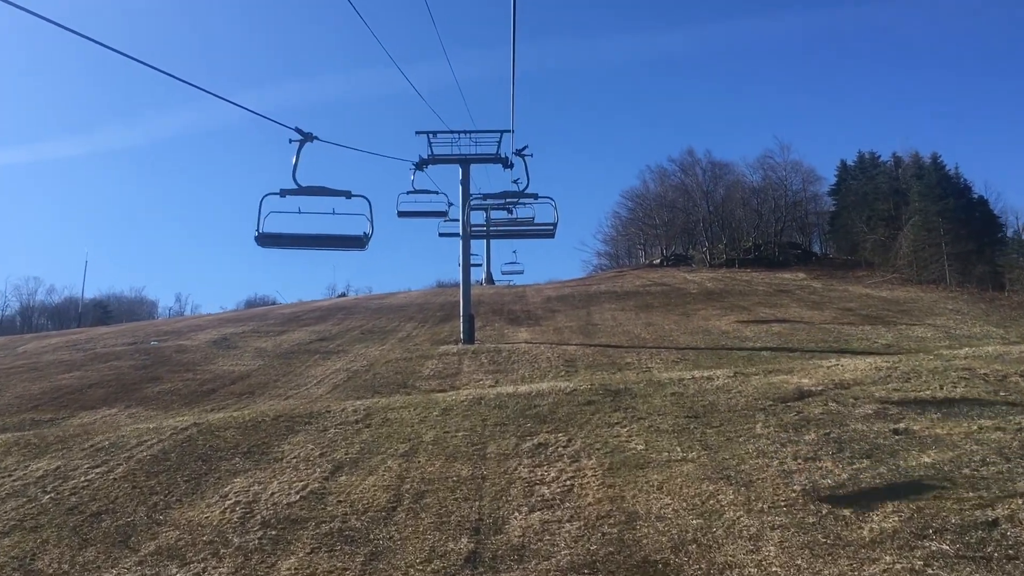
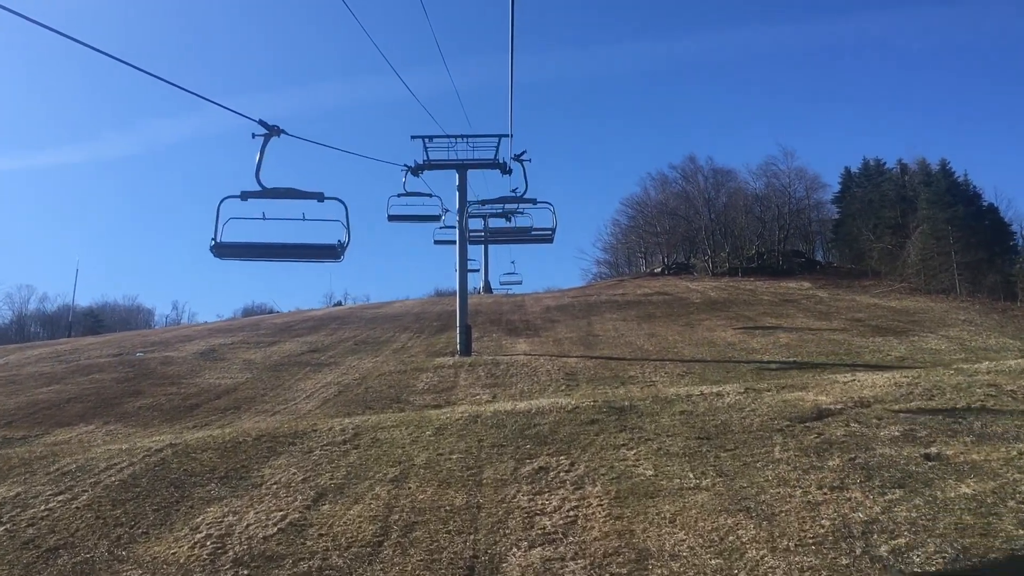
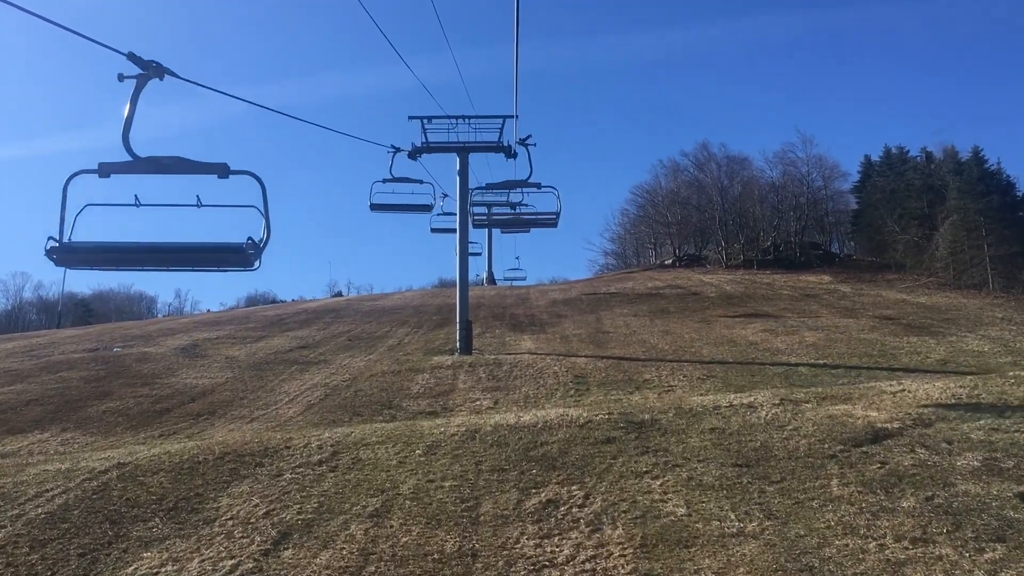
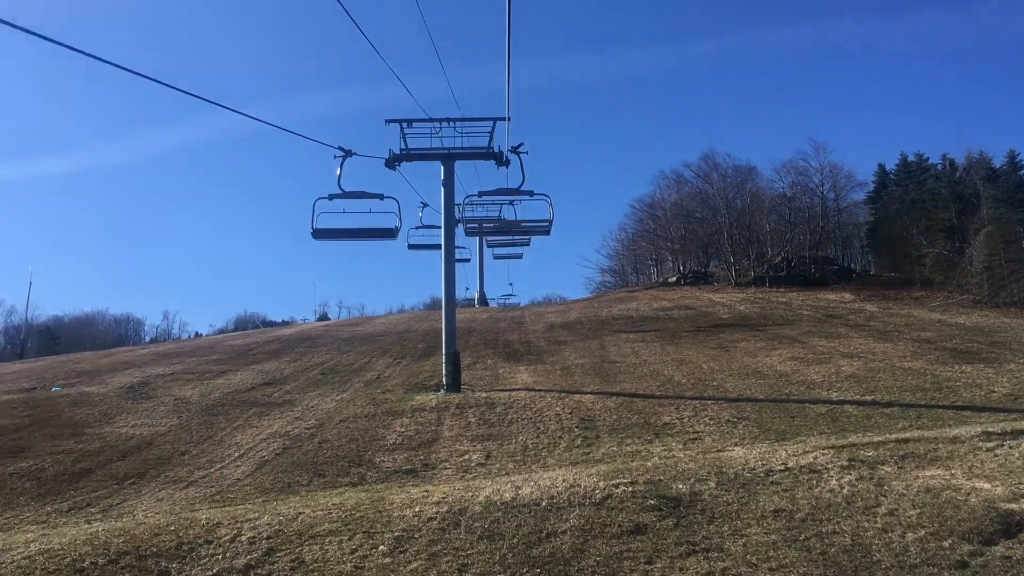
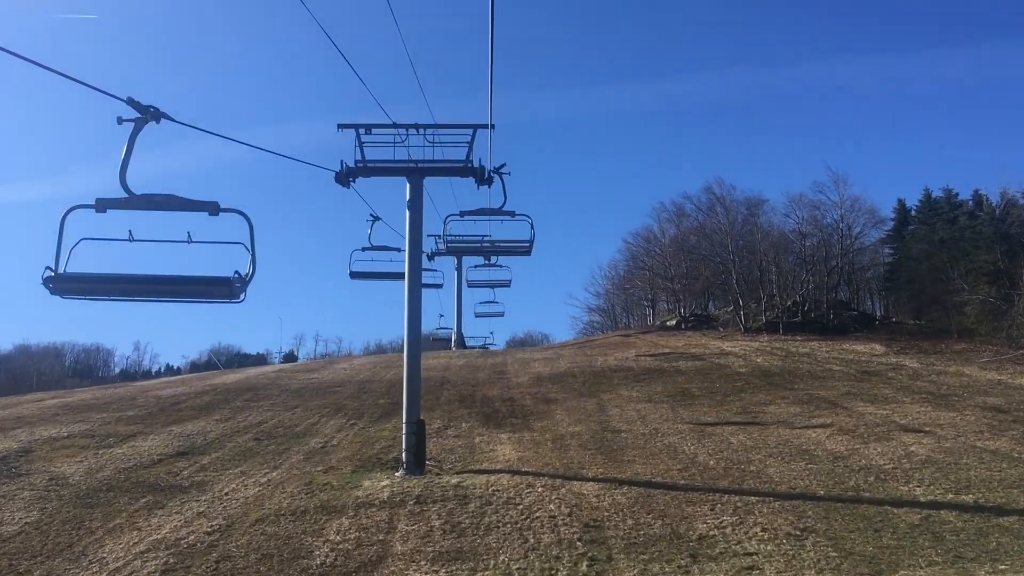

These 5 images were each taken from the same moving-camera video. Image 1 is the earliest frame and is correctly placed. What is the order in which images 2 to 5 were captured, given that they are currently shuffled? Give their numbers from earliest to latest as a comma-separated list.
2, 3, 4, 5
